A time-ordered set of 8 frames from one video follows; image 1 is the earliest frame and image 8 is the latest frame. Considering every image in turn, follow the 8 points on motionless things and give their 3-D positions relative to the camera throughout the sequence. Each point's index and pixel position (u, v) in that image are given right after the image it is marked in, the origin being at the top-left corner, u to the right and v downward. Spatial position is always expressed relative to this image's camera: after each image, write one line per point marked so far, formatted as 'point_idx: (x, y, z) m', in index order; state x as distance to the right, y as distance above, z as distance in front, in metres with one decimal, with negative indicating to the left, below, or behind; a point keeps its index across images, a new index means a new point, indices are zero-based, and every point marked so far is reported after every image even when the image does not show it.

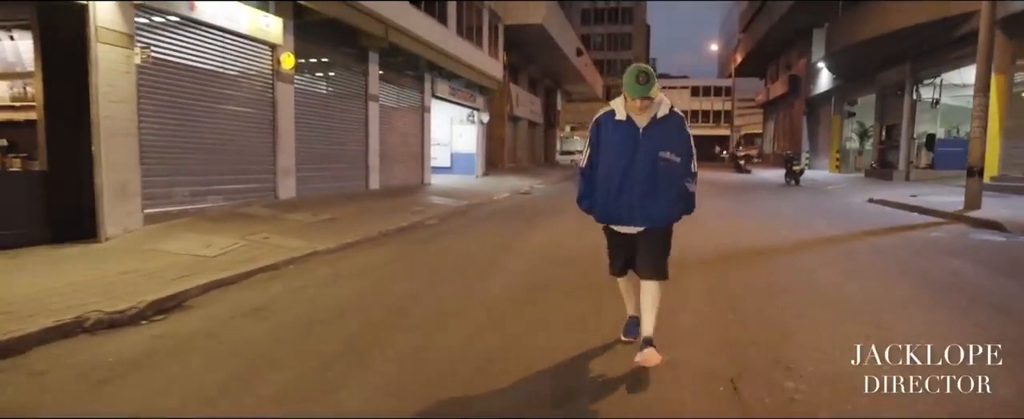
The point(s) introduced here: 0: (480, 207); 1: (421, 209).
0: (-0.8, +0.1, +17.4) m
1: (-1.9, 0.0, +15.1) m
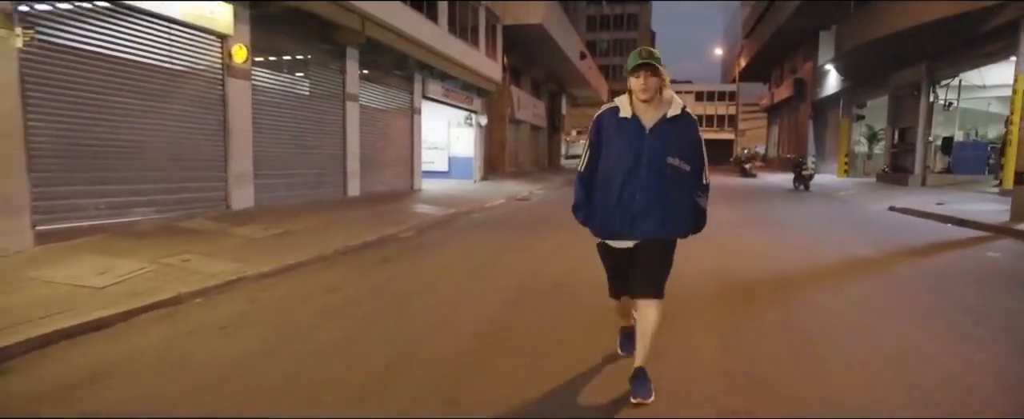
0: (-1.0, -0.1, +15.9) m
1: (-2.2, -0.2, +13.7) m
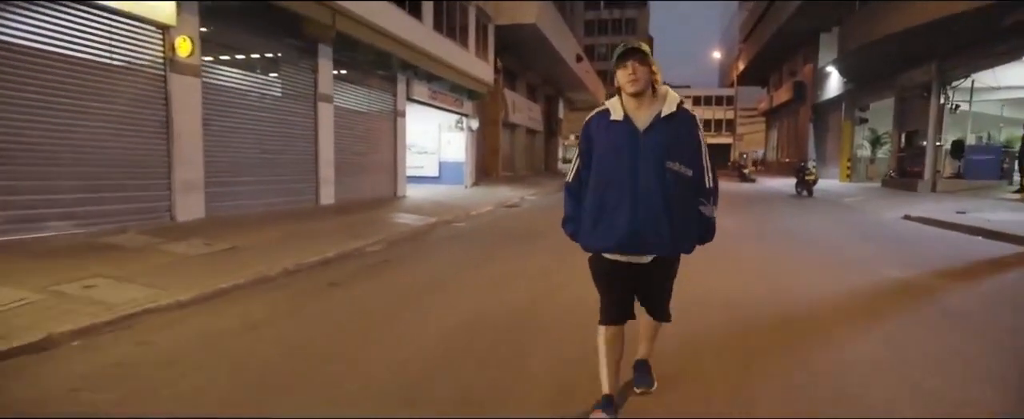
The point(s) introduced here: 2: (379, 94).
0: (-1.3, -0.3, +14.8) m
1: (-2.5, -0.3, +12.5) m
2: (-3.5, +3.0, +18.4) m
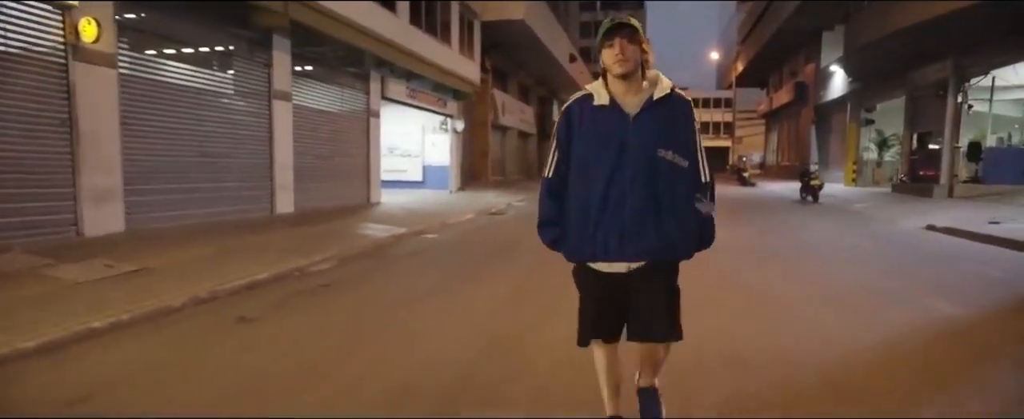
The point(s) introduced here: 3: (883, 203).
0: (-1.7, -0.5, +13.4) m
1: (-2.9, -0.5, +11.1) m
2: (-3.9, +2.8, +17.0) m
3: (+9.9, +0.2, +18.9) m
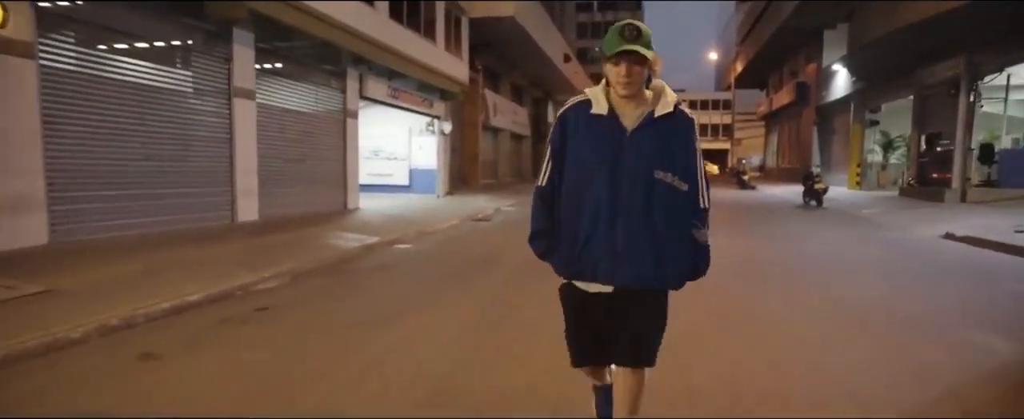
0: (-2.0, -0.6, +12.3) m
1: (-3.2, -0.6, +10.0) m
2: (-4.2, +2.6, +15.9) m
3: (+9.6, 0.0, +17.9) m
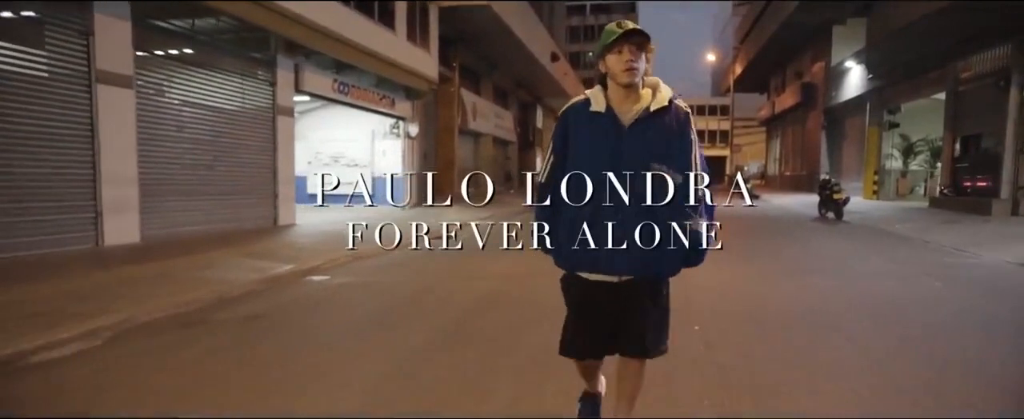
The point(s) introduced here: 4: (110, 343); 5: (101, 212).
0: (-2.7, -0.9, +9.6) m
1: (-3.8, -0.9, +7.3) m
2: (-4.9, +2.3, +13.2) m
3: (+8.9, -0.3, +15.2) m
4: (-3.2, -1.1, +5.7) m
5: (-5.4, 0.0, +9.5) m
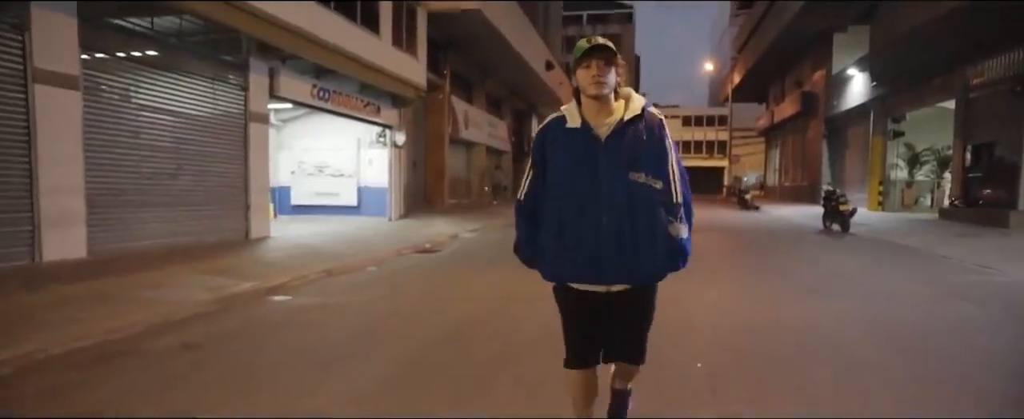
0: (-2.9, -1.0, +8.7) m
1: (-4.0, -1.0, +6.4) m
2: (-5.1, +2.1, +12.4) m
3: (+8.7, -0.5, +14.4) m
4: (-3.4, -1.2, +4.9) m
5: (-5.7, -0.2, +8.7) m
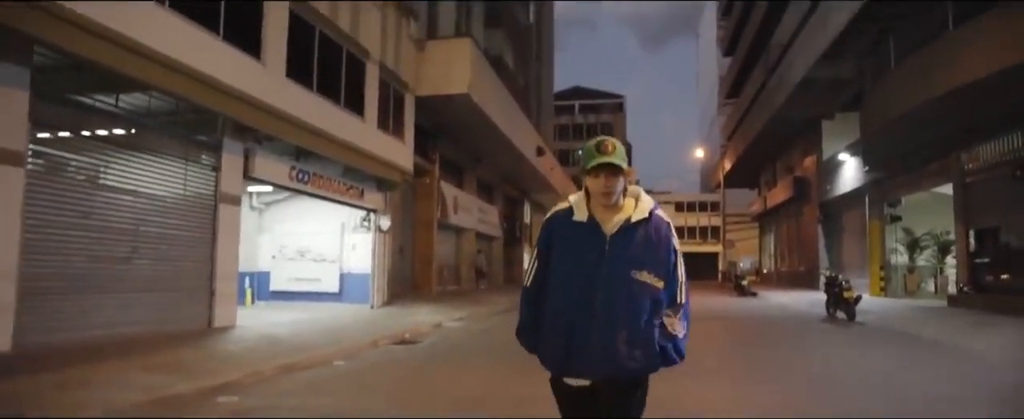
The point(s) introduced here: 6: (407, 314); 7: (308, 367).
0: (-3.1, -2.0, +7.8) m
1: (-4.2, -1.7, +5.5) m
2: (-5.3, +0.6, +11.8) m
3: (+8.4, -2.2, +13.6) m
4: (-3.6, -1.7, +4.0) m
5: (-5.9, -1.2, +7.8) m
6: (-2.7, -2.7, +18.0) m
7: (-2.8, -2.2, +10.0) m
